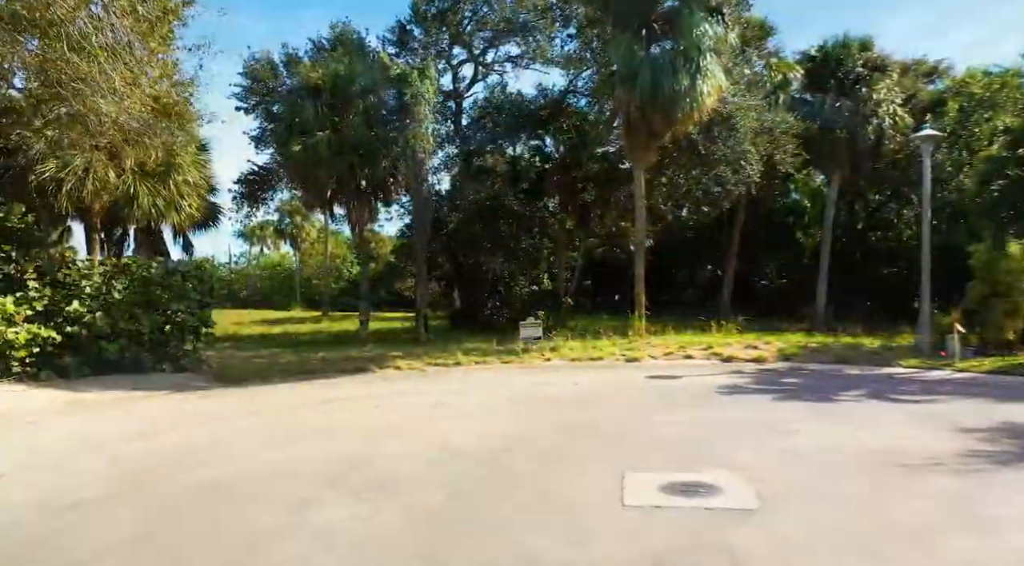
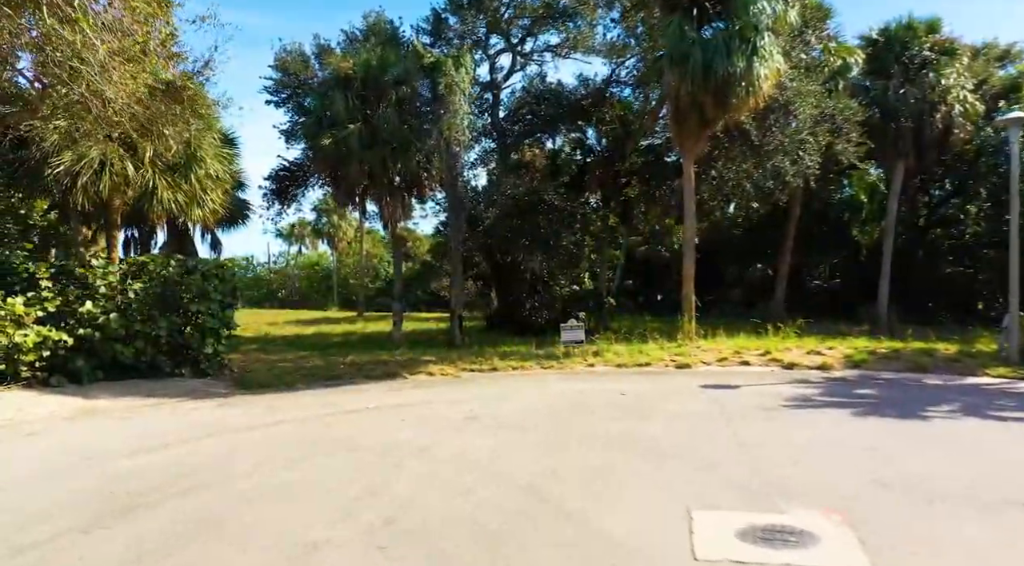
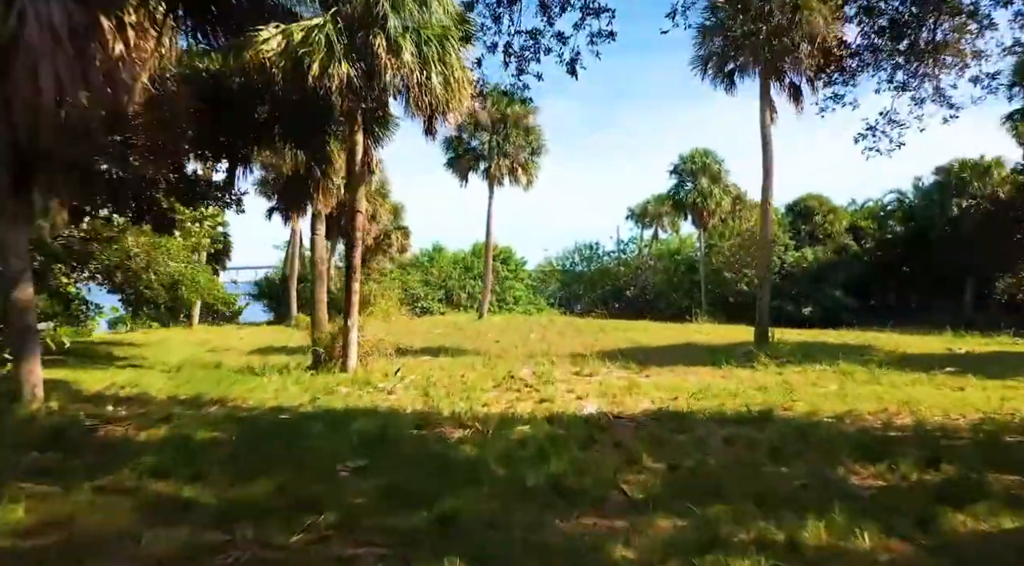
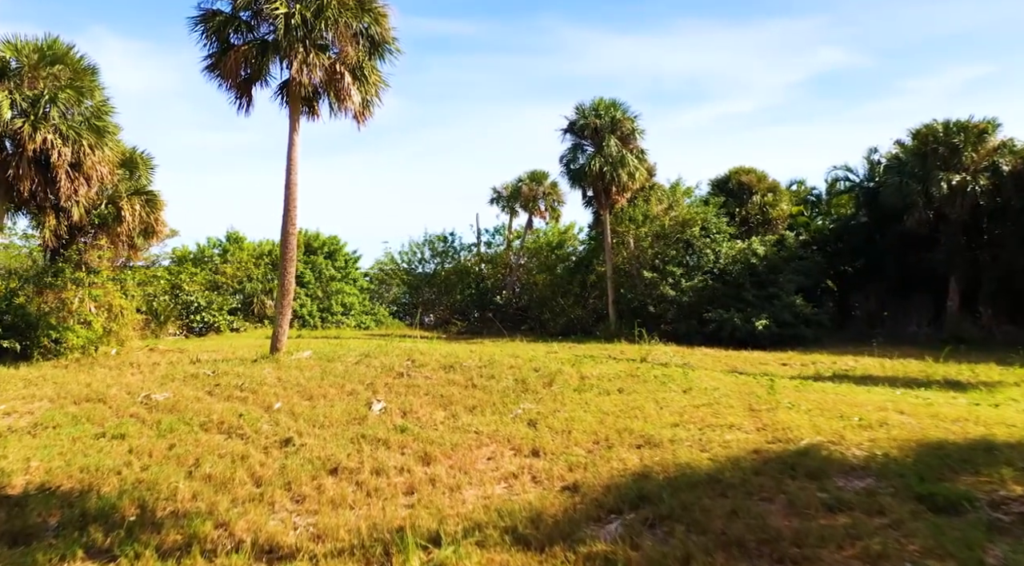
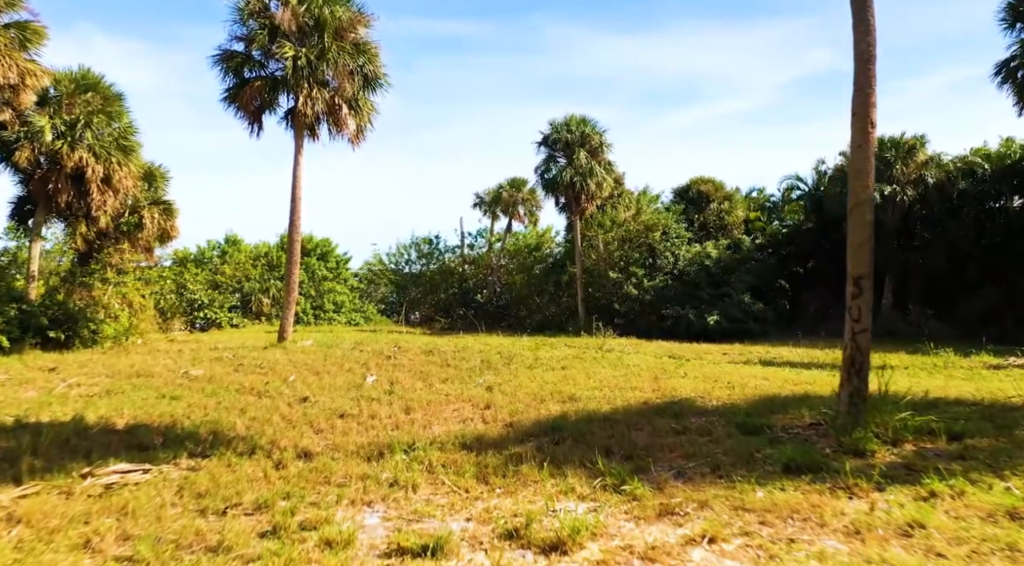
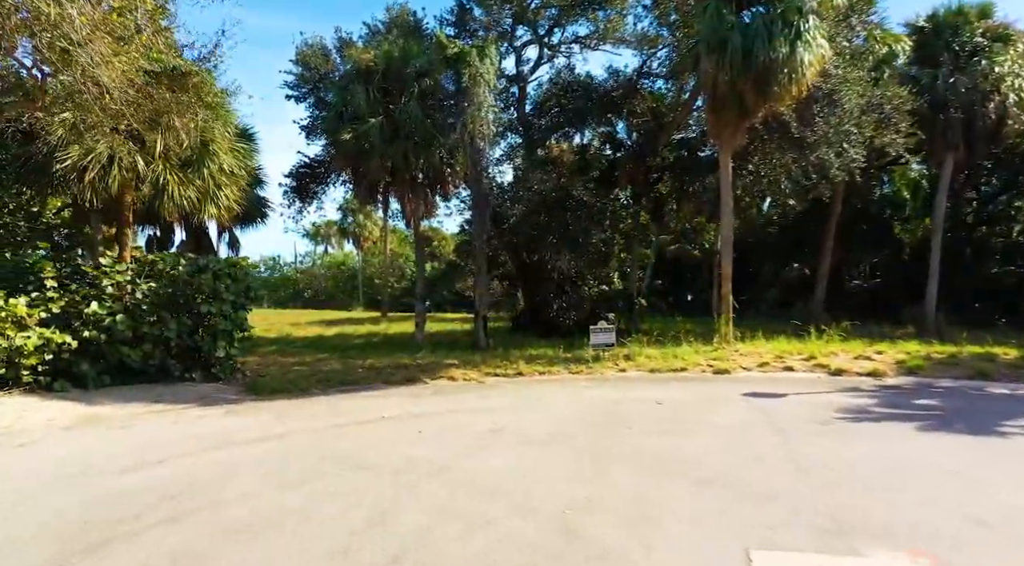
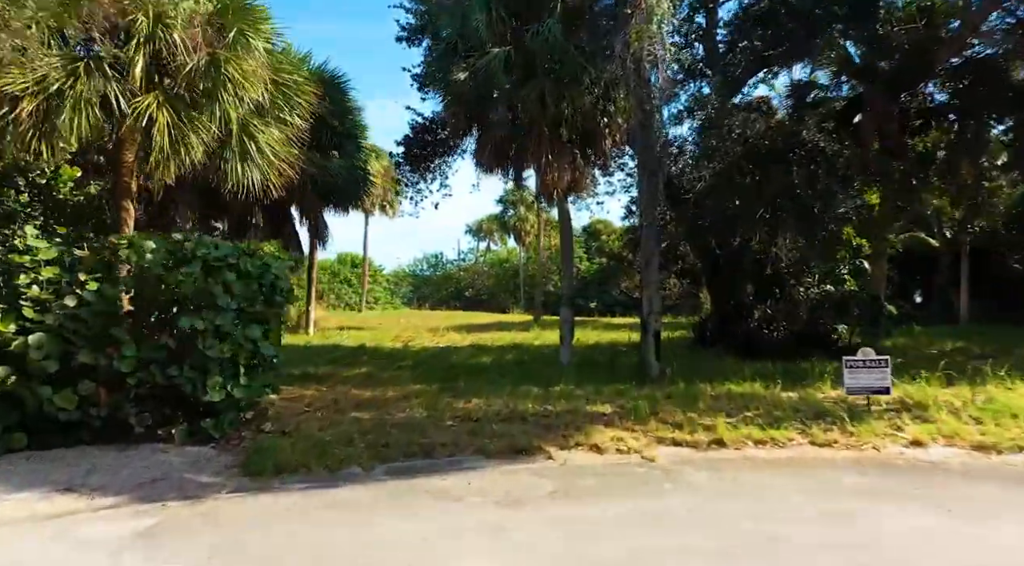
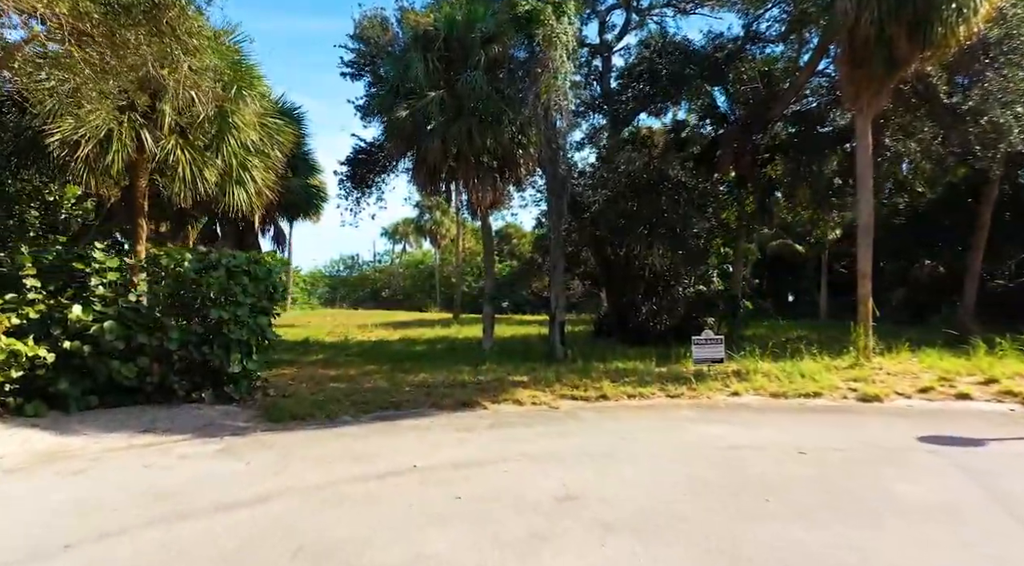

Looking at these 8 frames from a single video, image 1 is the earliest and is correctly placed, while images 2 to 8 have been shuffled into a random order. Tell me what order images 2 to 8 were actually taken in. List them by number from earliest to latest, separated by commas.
2, 6, 8, 7, 3, 5, 4
